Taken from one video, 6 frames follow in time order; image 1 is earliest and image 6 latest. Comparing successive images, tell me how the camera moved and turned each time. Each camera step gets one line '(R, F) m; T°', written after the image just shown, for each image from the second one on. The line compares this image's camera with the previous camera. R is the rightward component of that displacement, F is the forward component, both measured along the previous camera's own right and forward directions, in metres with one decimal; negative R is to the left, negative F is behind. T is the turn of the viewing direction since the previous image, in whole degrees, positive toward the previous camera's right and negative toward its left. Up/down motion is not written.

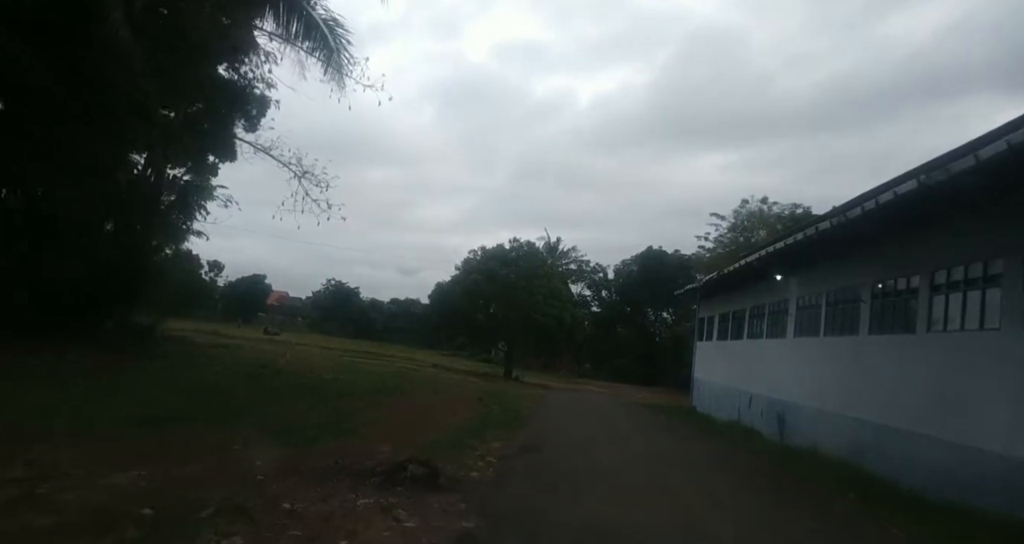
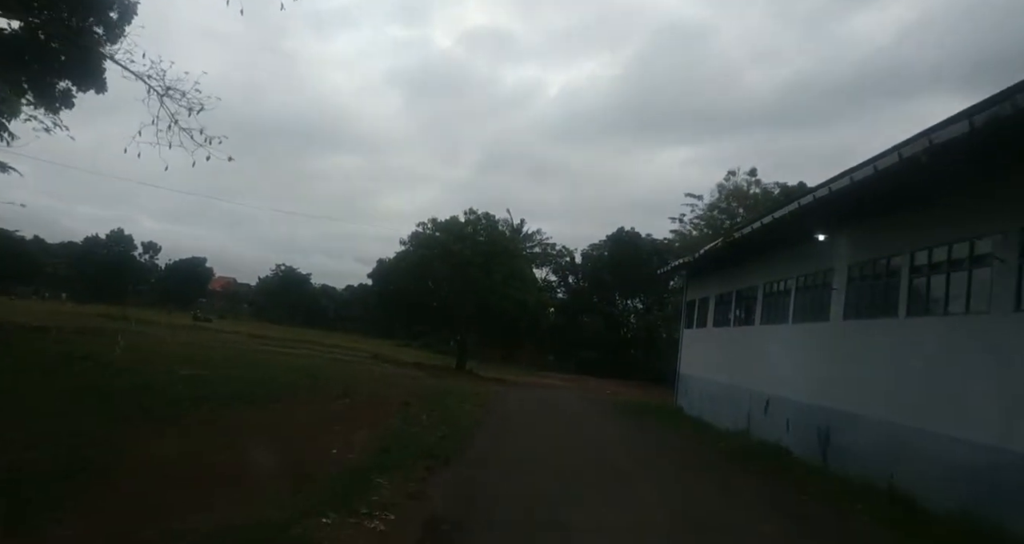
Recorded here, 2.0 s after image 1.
(+0.4, +4.4) m; +3°
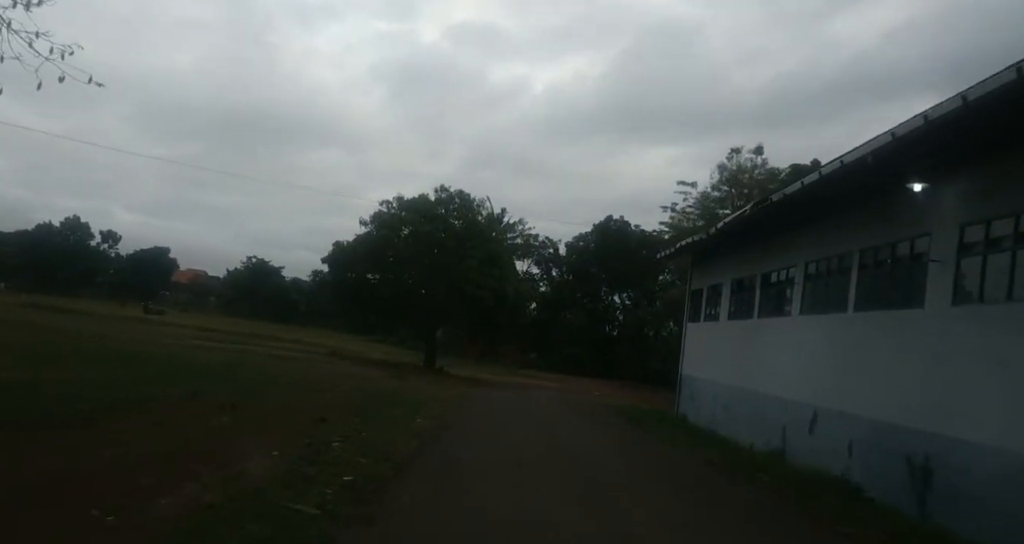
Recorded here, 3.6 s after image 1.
(+0.3, +3.3) m; +1°
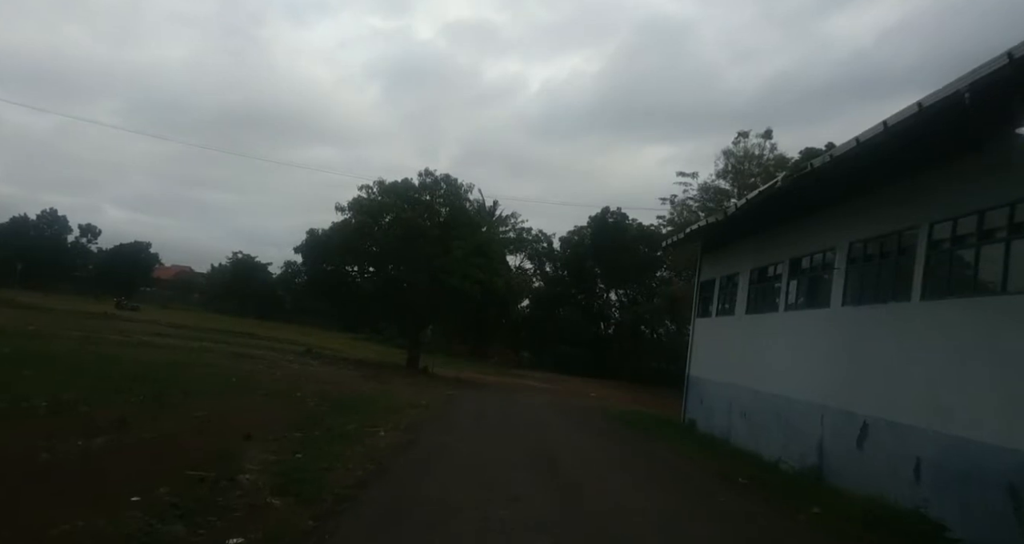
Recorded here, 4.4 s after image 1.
(+0.1, +1.9) m; +1°
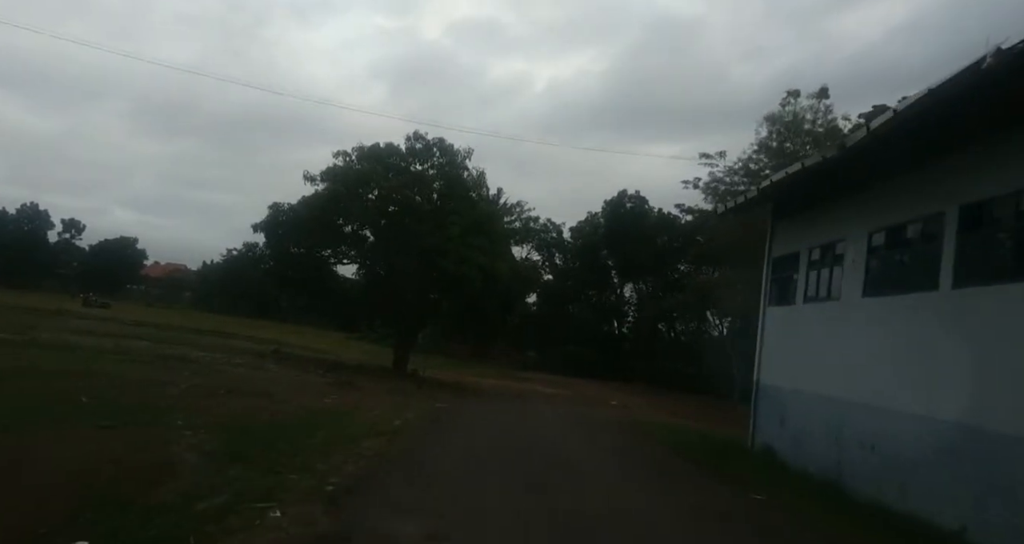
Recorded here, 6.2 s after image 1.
(-0.1, +4.0) m; 0°
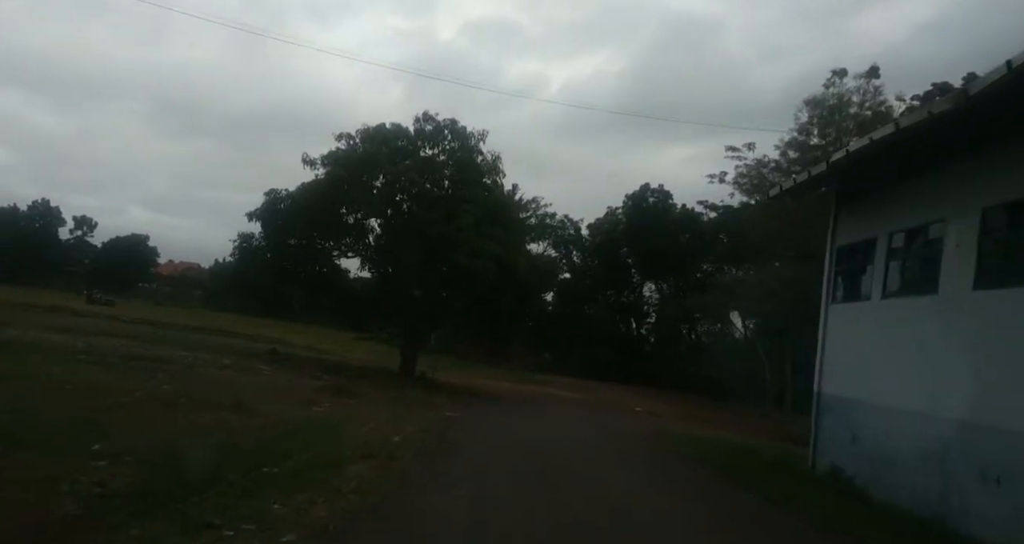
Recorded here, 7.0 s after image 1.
(-0.1, +1.7) m; -1°
